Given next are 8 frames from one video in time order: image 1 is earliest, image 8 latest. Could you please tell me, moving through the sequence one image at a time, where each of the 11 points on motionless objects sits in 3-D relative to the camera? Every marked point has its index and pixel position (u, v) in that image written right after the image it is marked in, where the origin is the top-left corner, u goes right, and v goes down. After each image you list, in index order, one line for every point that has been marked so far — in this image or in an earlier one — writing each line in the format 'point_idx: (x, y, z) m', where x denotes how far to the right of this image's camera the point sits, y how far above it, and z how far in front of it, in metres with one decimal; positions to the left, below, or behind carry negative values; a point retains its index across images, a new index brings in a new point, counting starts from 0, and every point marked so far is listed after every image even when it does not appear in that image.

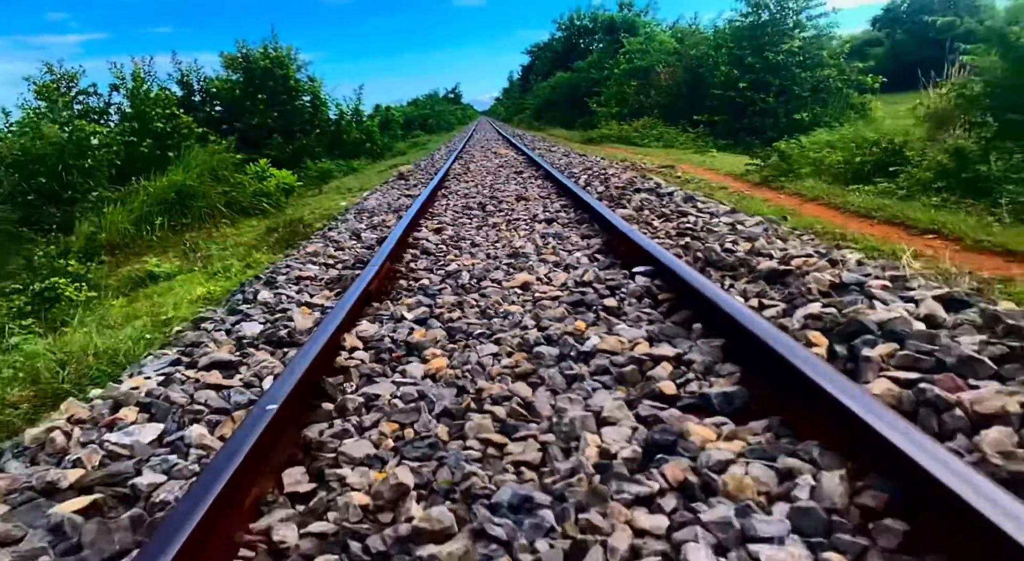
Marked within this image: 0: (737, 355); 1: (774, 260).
0: (+0.8, -0.3, +2.2) m
1: (+1.2, +0.1, +2.9) m
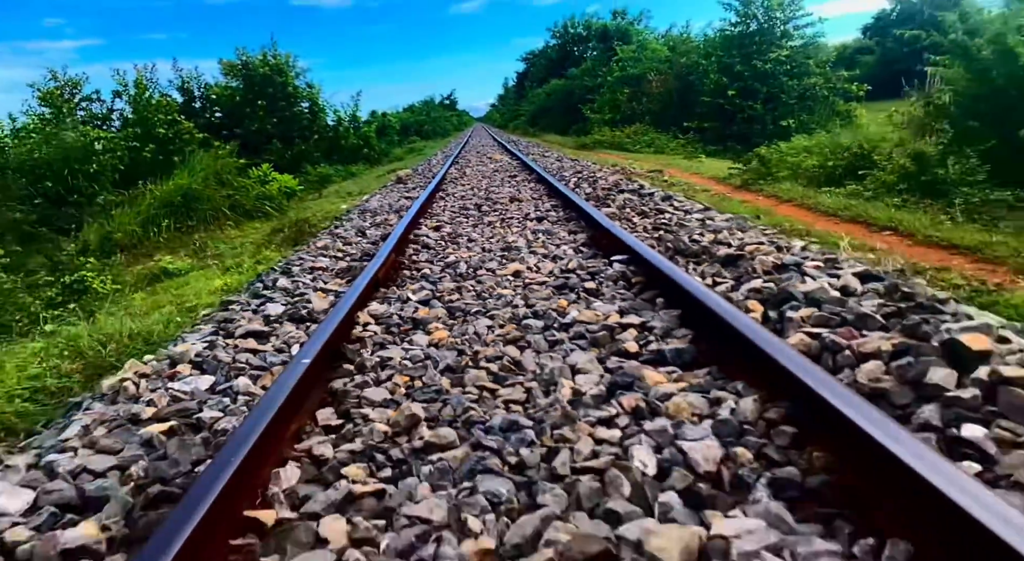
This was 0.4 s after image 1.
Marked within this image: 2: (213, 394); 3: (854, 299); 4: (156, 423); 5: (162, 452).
0: (+0.8, -0.2, +2.6) m
1: (+1.2, +0.2, +3.3) m
2: (-1.1, -0.4, +2.3) m
3: (+1.3, -0.1, +2.3) m
4: (-1.2, -0.5, +2.1) m
5: (-1.1, -0.5, +1.9) m
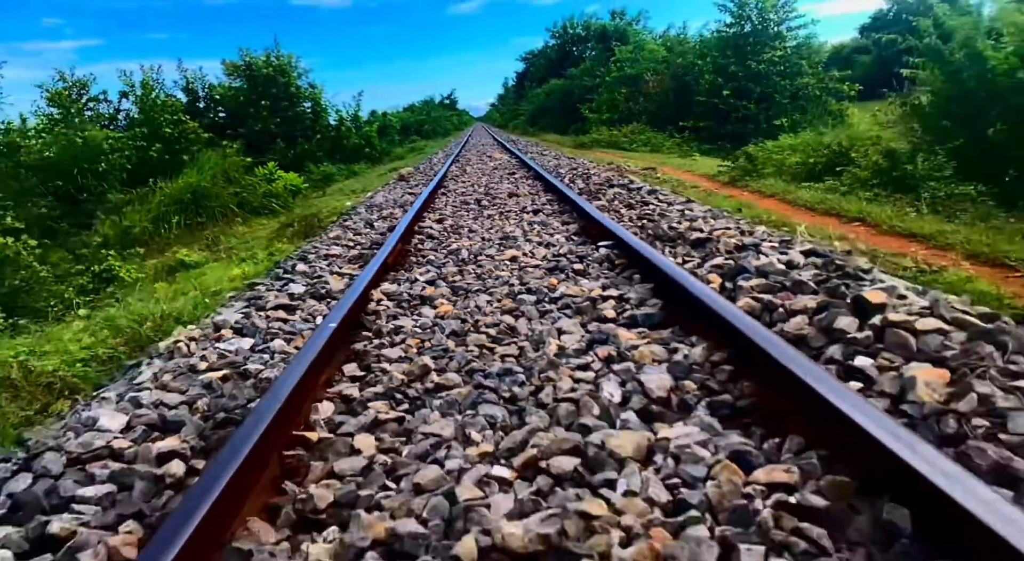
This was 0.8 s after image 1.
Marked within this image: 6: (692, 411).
0: (+0.7, -0.1, +3.0) m
1: (+1.2, +0.3, +3.7) m
2: (-1.2, -0.3, +2.8) m
3: (+1.3, 0.0, +2.7) m
4: (-1.2, -0.4, +2.5) m
5: (-1.1, -0.4, +2.3) m
6: (+0.6, -0.4, +2.0) m
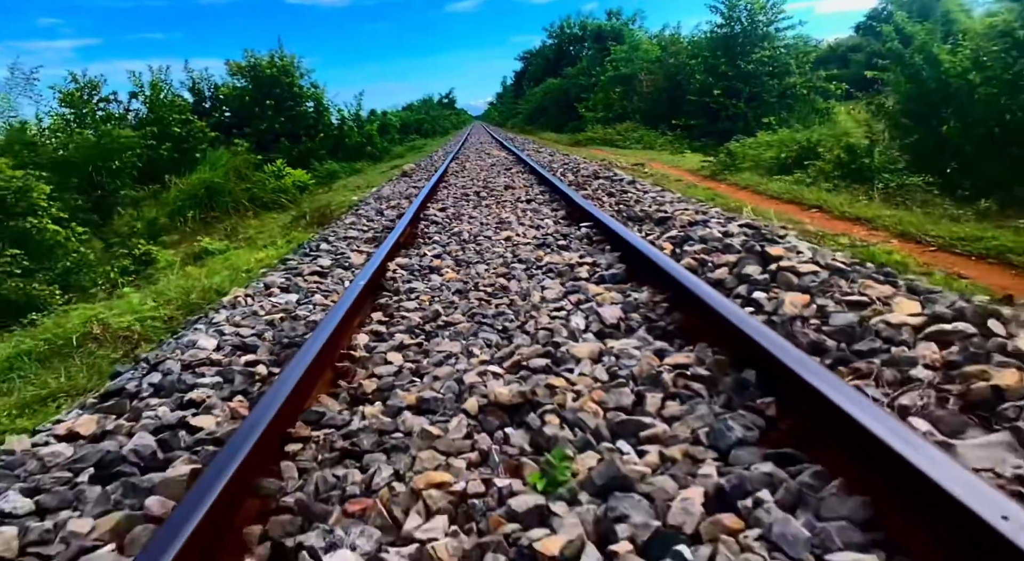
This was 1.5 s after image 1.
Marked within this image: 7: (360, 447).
0: (+0.7, +0.1, +3.7) m
1: (+1.1, +0.5, +4.4) m
2: (-1.2, -0.1, +3.5) m
3: (+1.2, +0.2, +3.4) m
4: (-1.3, -0.2, +3.2) m
5: (-1.1, -0.2, +3.0) m
6: (+0.5, -0.2, +2.7) m
7: (-0.5, -0.5, +1.9) m
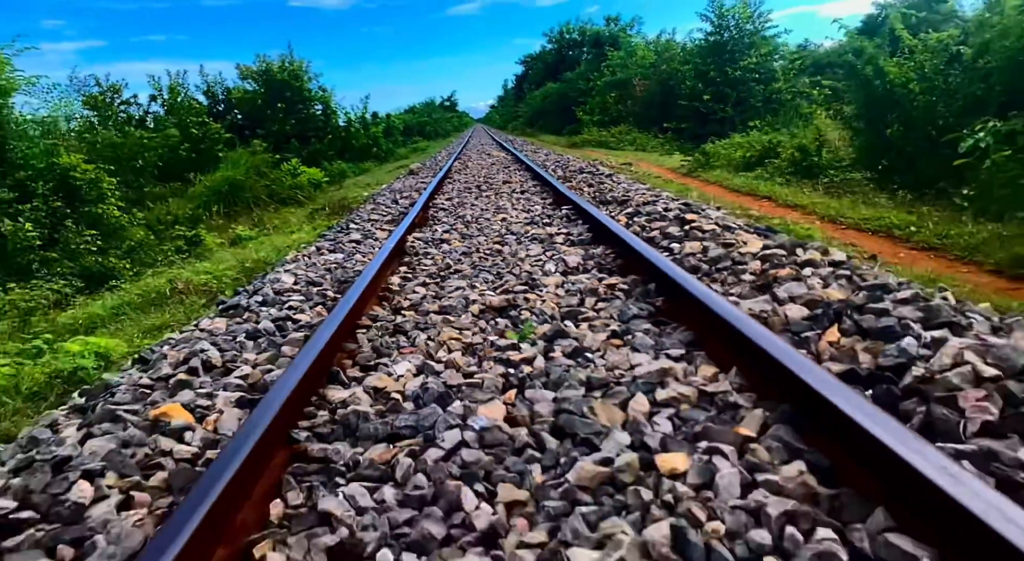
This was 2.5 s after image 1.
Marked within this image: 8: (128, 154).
0: (+0.6, +0.4, +4.9) m
1: (+1.1, +0.7, +5.6) m
2: (-1.3, +0.2, +4.6) m
3: (+1.2, +0.5, +4.5) m
4: (-1.3, +0.1, +4.4) m
5: (-1.2, +0.1, +4.2) m
6: (+0.5, +0.1, +3.8) m
7: (-0.5, -0.2, +3.1) m
8: (-7.5, +2.6, +12.2) m
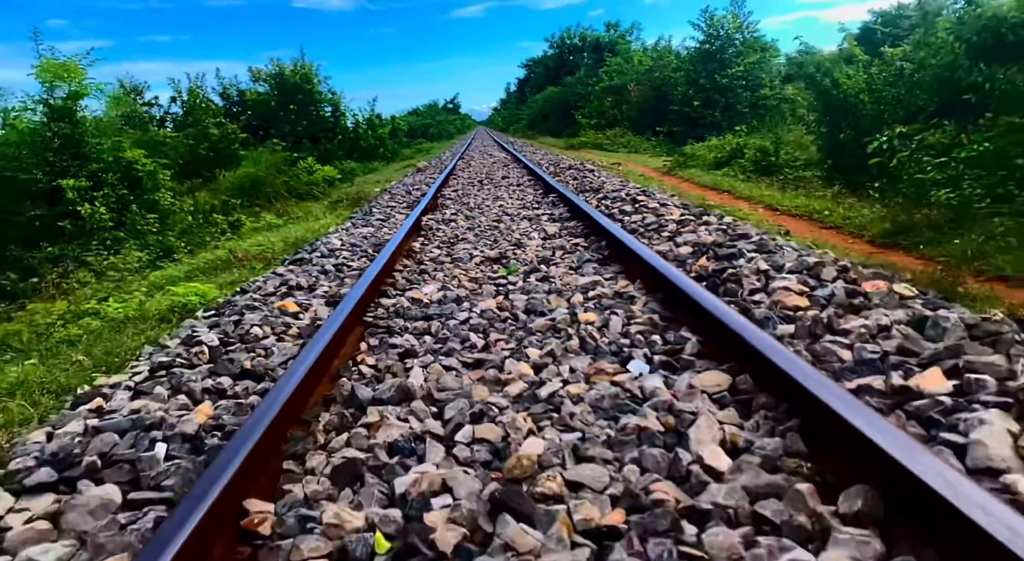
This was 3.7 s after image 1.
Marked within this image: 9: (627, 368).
0: (+0.6, +0.7, +6.1) m
1: (+1.0, +1.0, +6.8) m
2: (-1.3, +0.5, +5.9) m
3: (+1.1, +0.8, +5.8) m
4: (-1.4, +0.4, +5.6) m
5: (-1.3, +0.4, +5.4) m
6: (+0.4, +0.4, +5.0) m
7: (-0.6, +0.1, +4.3) m
8: (-7.5, +2.9, +13.5) m
9: (+0.4, -0.3, +2.3) m
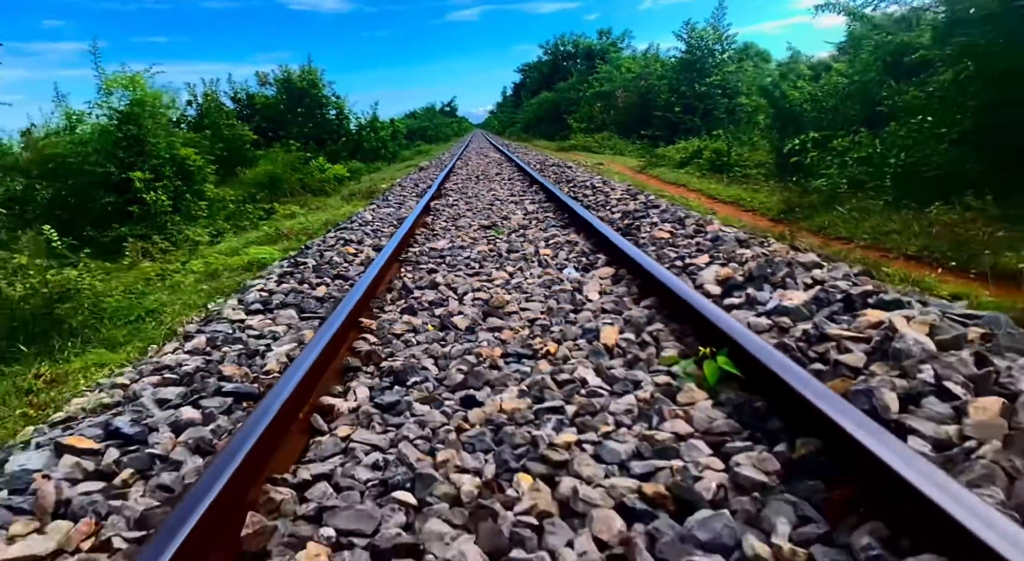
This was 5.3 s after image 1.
0: (+0.5, +1.1, +7.8) m
1: (+0.9, +1.4, +8.5) m
2: (-1.4, +0.8, +7.5) m
3: (+1.0, +1.2, +7.5) m
4: (-1.5, +0.8, +7.3) m
5: (-1.4, +0.7, +7.1) m
6: (+0.3, +0.7, +6.7) m
7: (-0.7, +0.5, +6.0) m
8: (-7.7, +3.2, +15.1) m
9: (+0.3, +0.1, +4.0) m
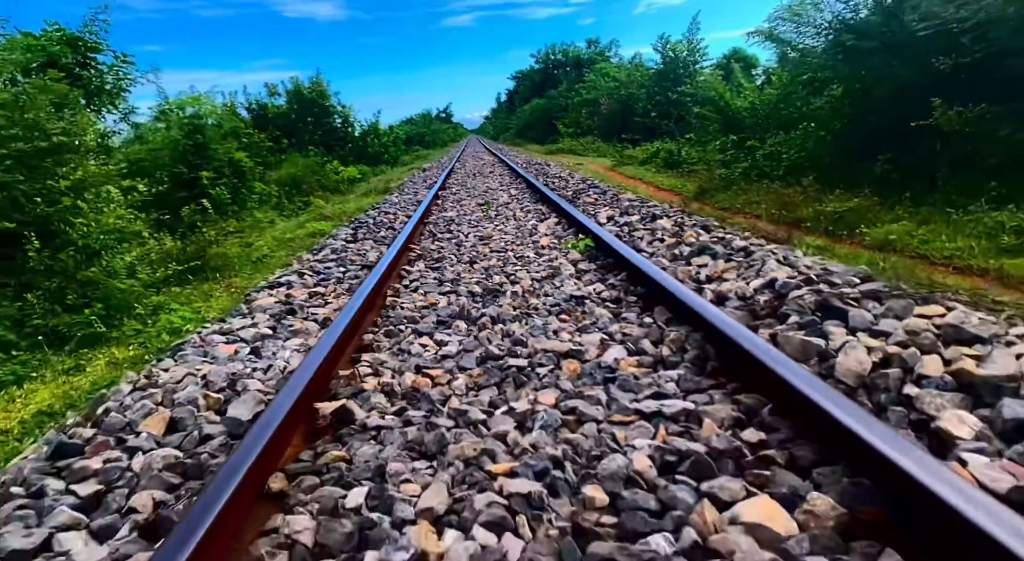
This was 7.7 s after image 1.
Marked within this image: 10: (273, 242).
0: (+0.3, +1.6, +10.3) m
1: (+0.7, +1.9, +11.0) m
2: (-1.6, +1.3, +10.0) m
3: (+0.8, +1.7, +10.0) m
4: (-1.7, +1.3, +9.8) m
5: (-1.6, +1.3, +9.6) m
6: (+0.1, +1.3, +9.2) m
7: (-0.9, +1.0, +8.5) m
8: (-7.9, +3.6, +17.6) m
9: (+0.2, +0.6, +6.5) m
10: (-3.2, +0.5, +8.2) m
